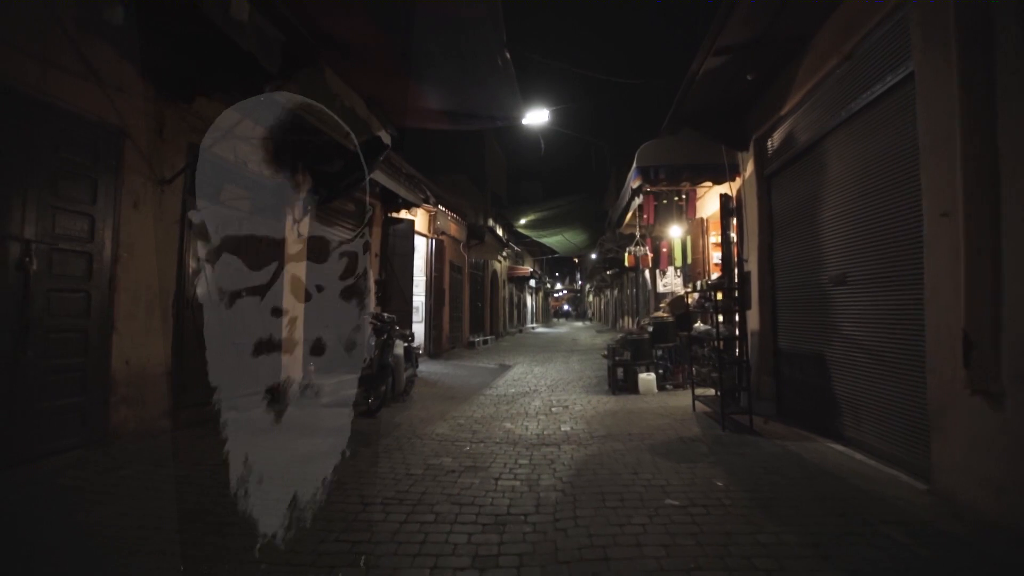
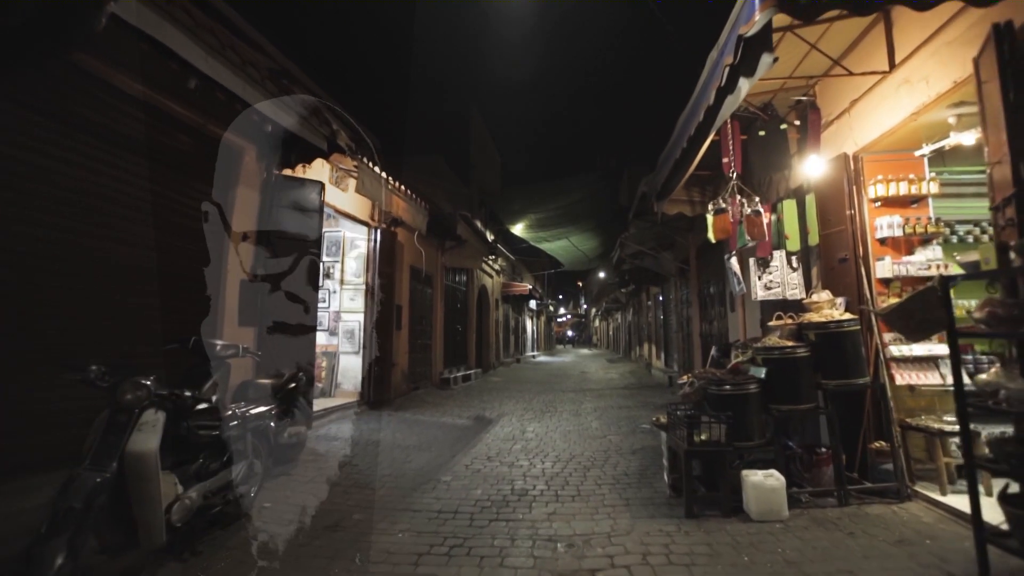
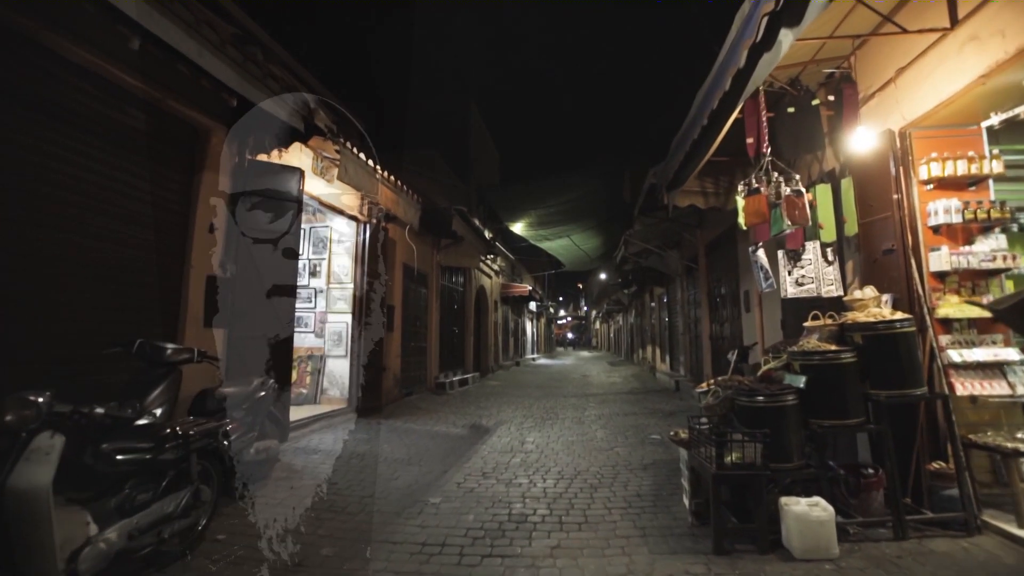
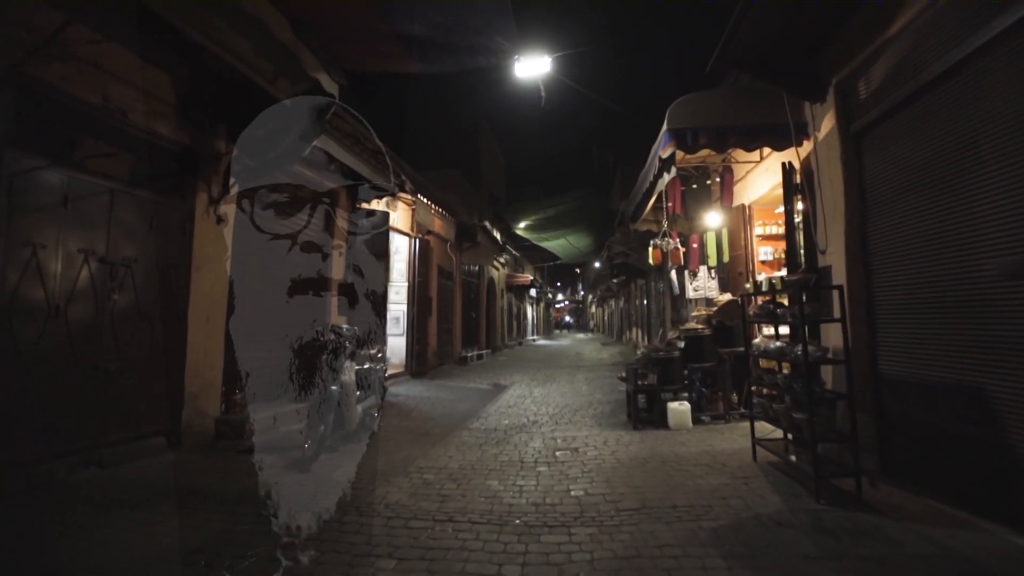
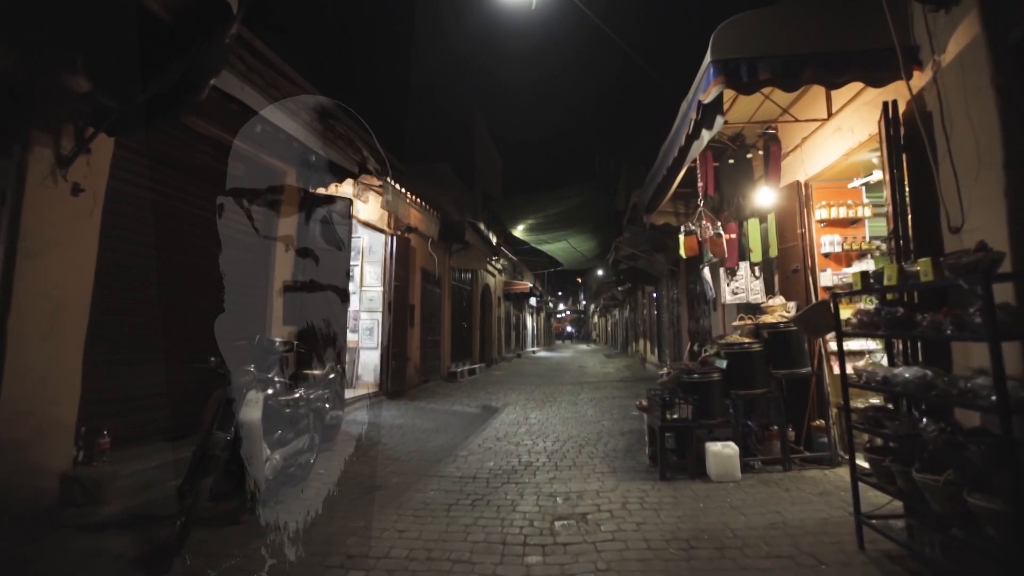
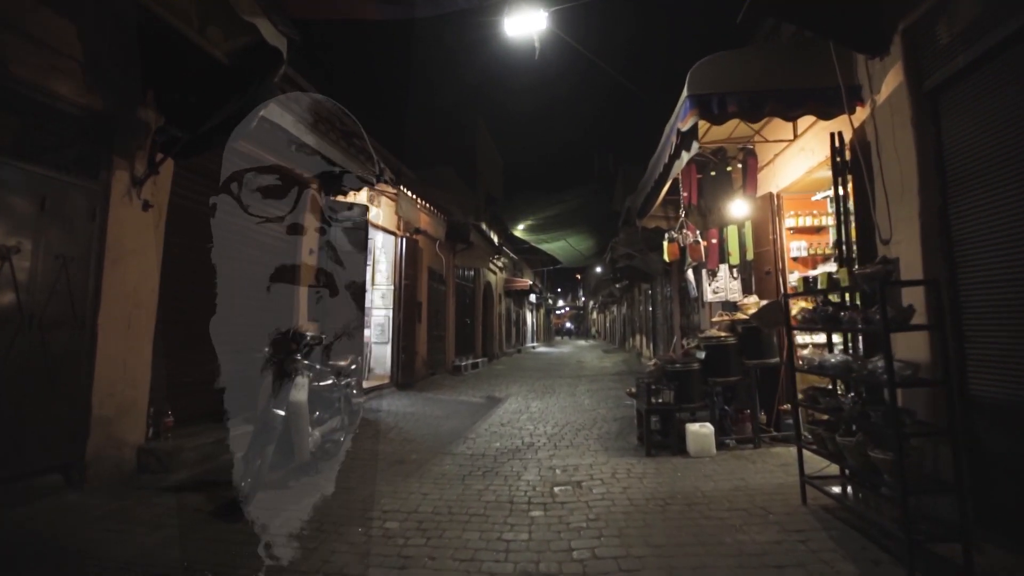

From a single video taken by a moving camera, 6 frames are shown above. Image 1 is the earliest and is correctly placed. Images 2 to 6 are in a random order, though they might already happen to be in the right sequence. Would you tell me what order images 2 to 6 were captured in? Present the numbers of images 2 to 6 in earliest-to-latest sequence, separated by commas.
4, 6, 5, 2, 3
